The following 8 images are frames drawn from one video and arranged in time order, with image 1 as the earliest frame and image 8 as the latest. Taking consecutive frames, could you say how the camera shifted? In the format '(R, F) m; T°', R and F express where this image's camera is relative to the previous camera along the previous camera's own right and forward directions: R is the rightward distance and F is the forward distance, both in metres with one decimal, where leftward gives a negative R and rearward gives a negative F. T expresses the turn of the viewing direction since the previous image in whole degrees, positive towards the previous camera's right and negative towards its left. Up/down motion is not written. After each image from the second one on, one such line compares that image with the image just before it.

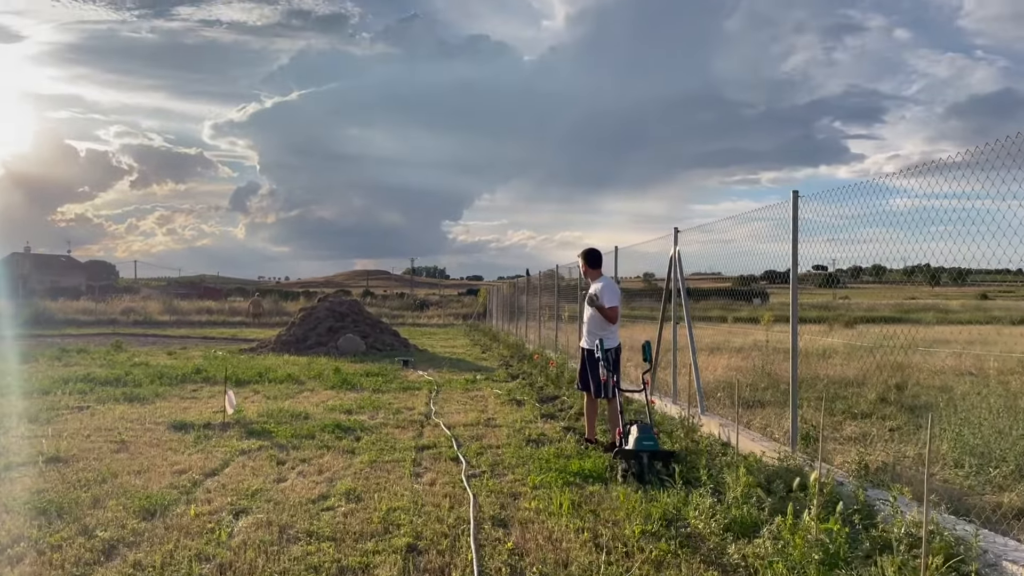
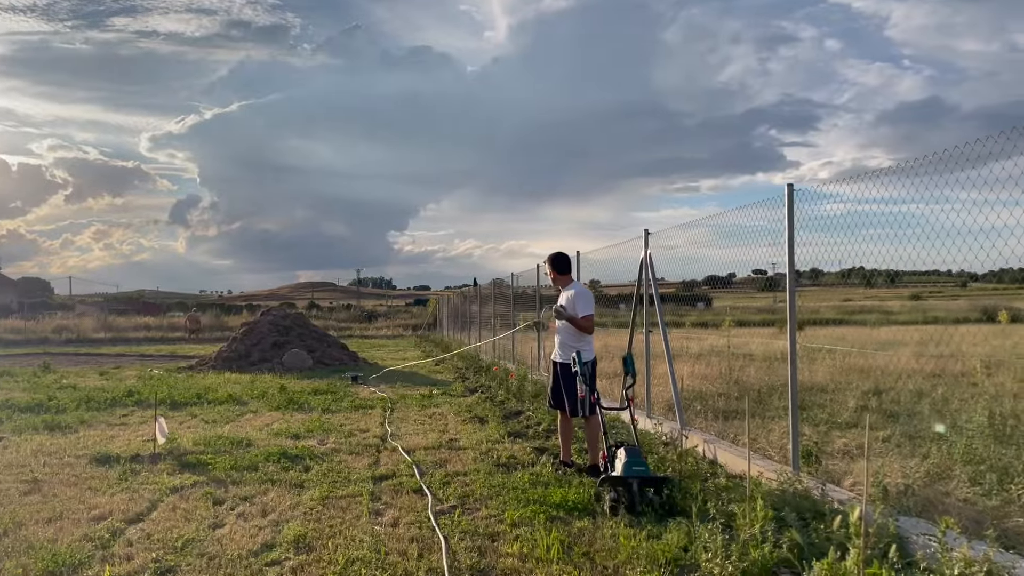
(-0.1, +0.6) m; +4°
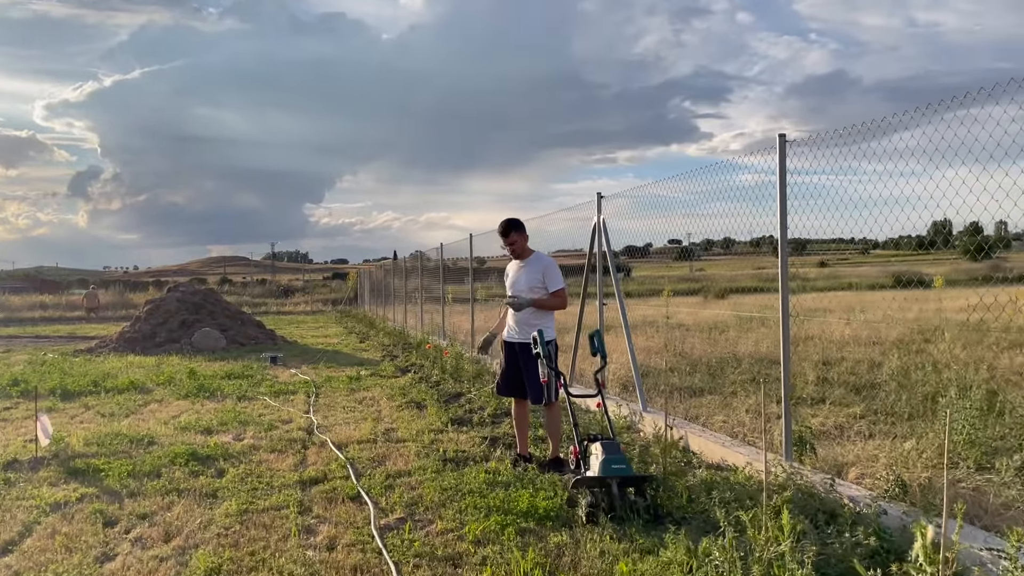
(-0.2, +0.7) m; +5°
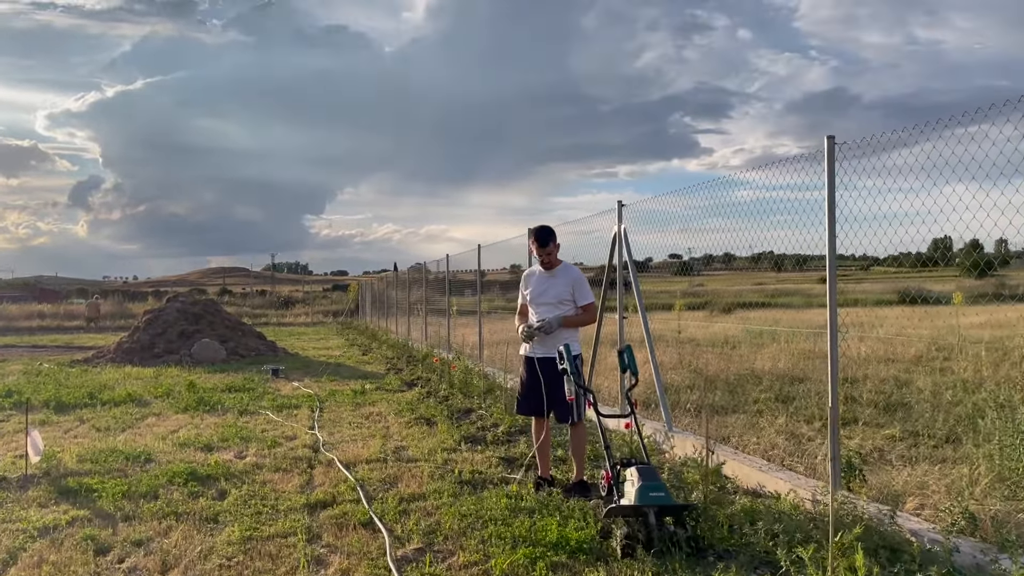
(-0.1, +0.3) m; 0°
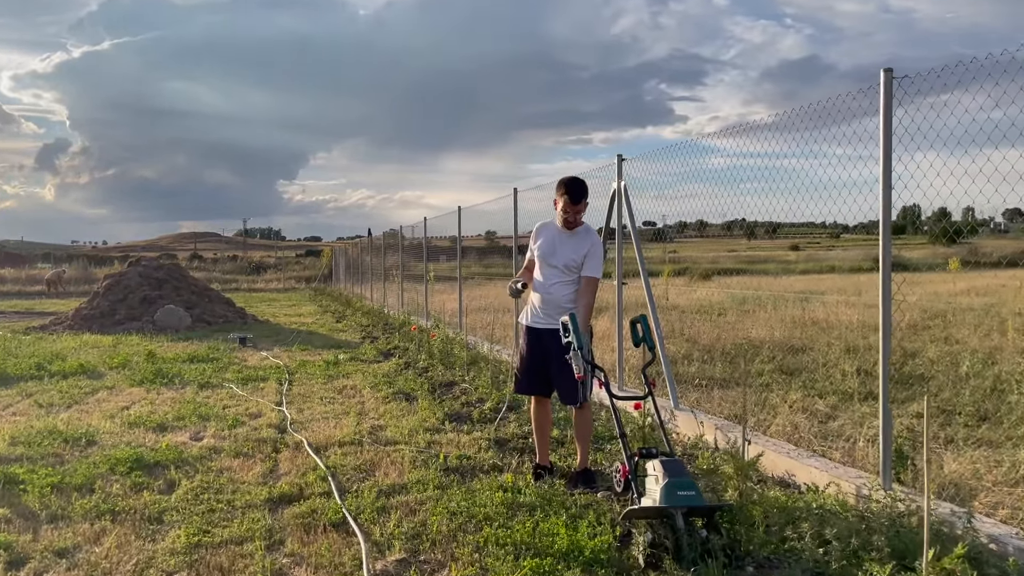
(-0.1, +0.6) m; +2°
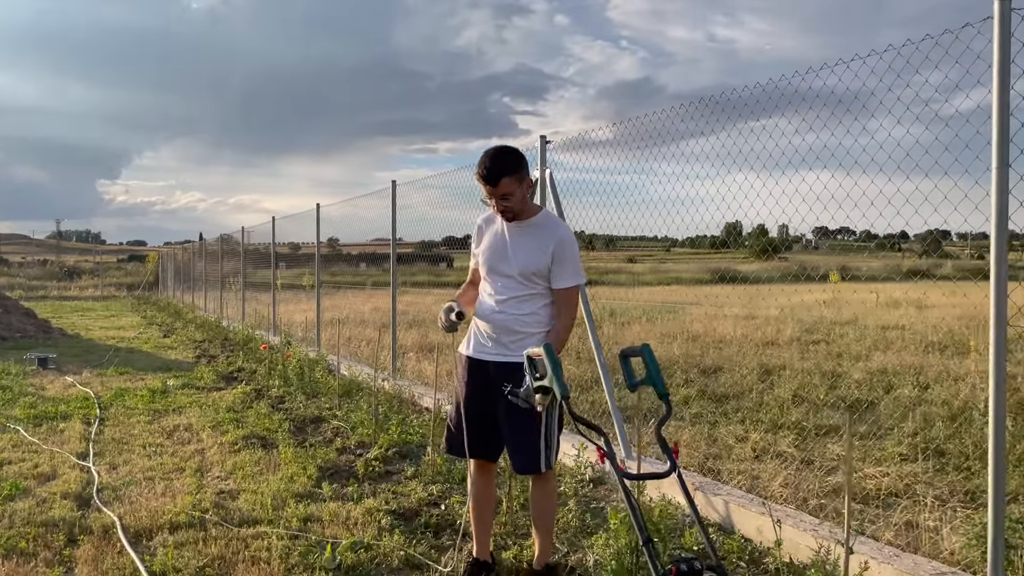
(-0.3, +1.2) m; +11°
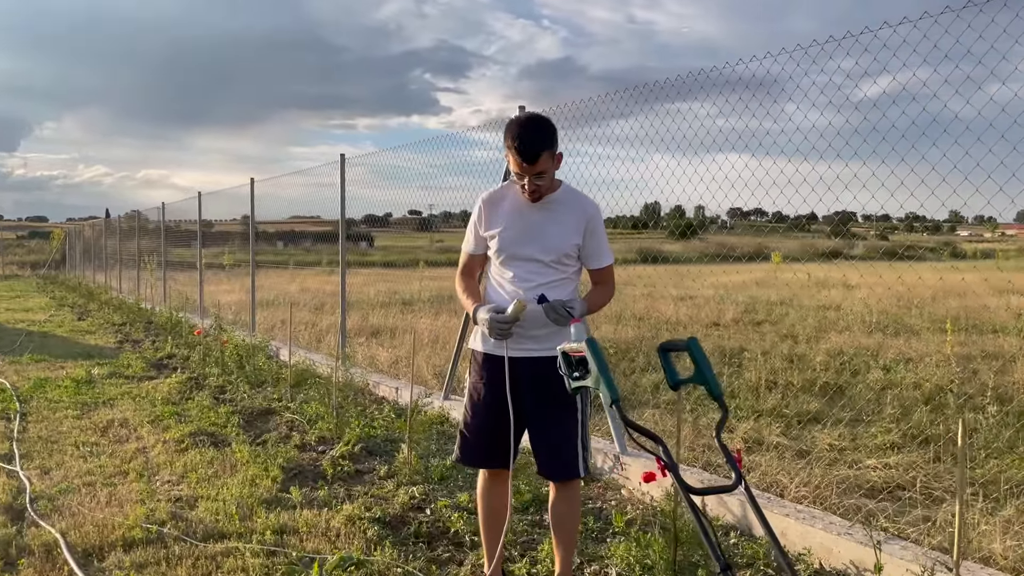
(-0.3, +0.3) m; +5°
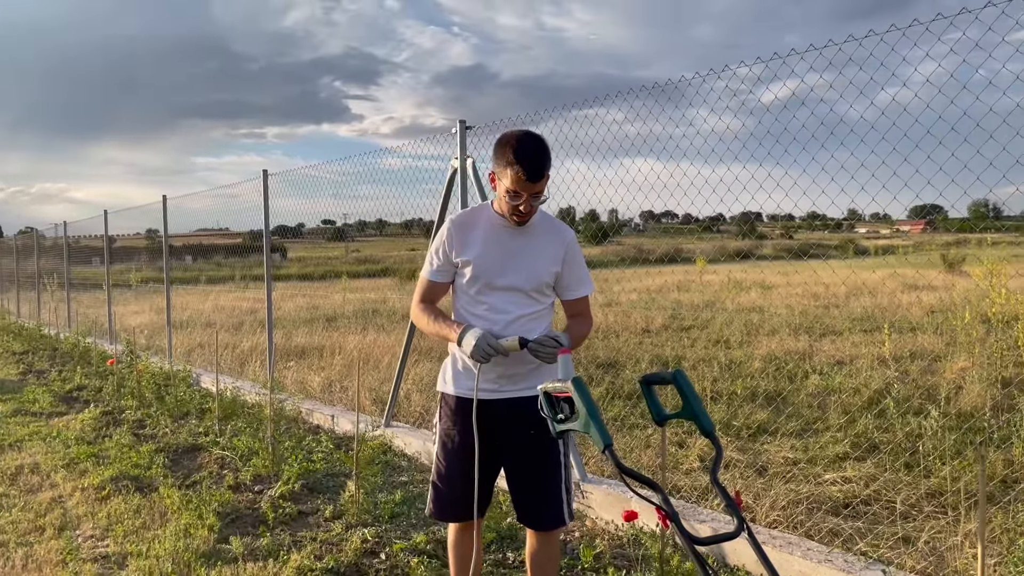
(-0.1, +0.2) m; +6°
